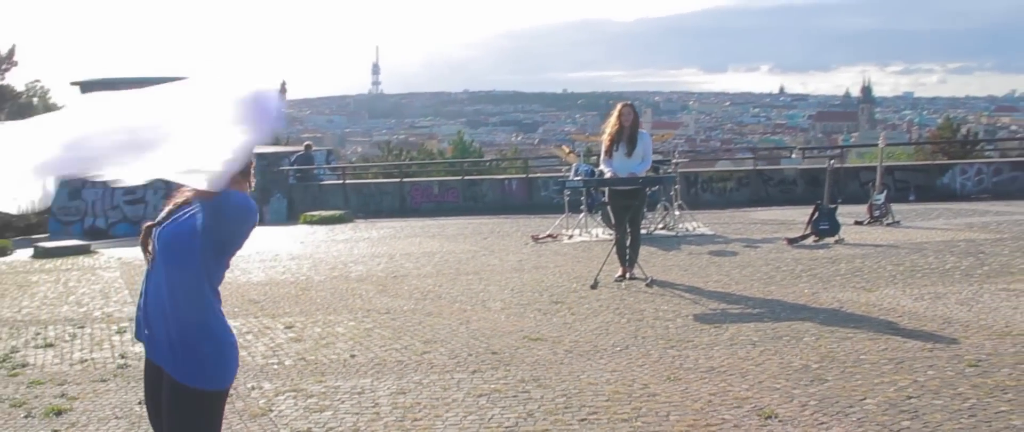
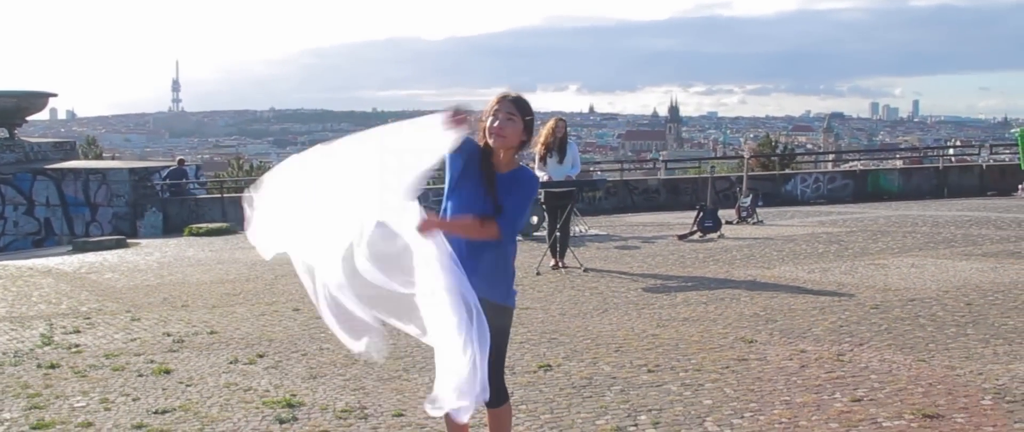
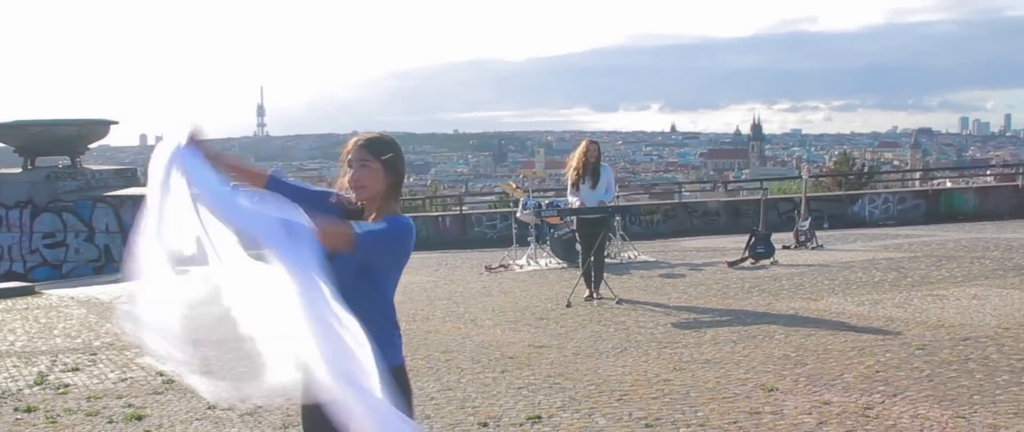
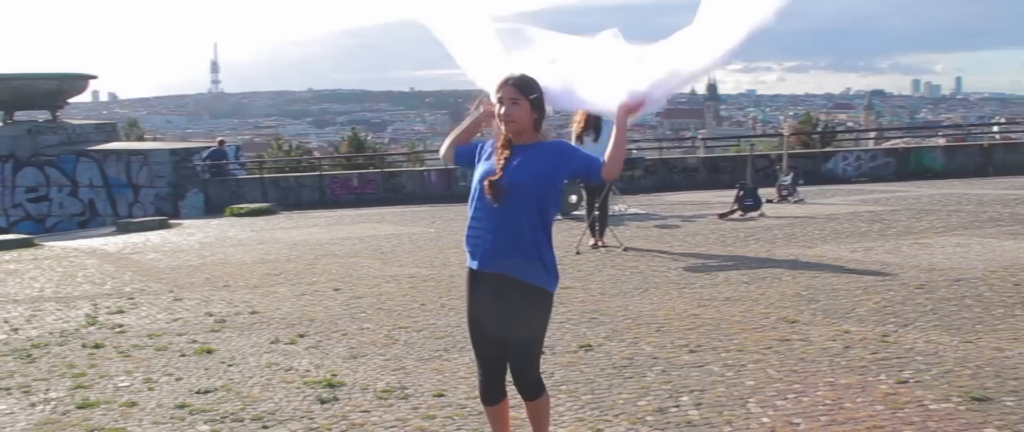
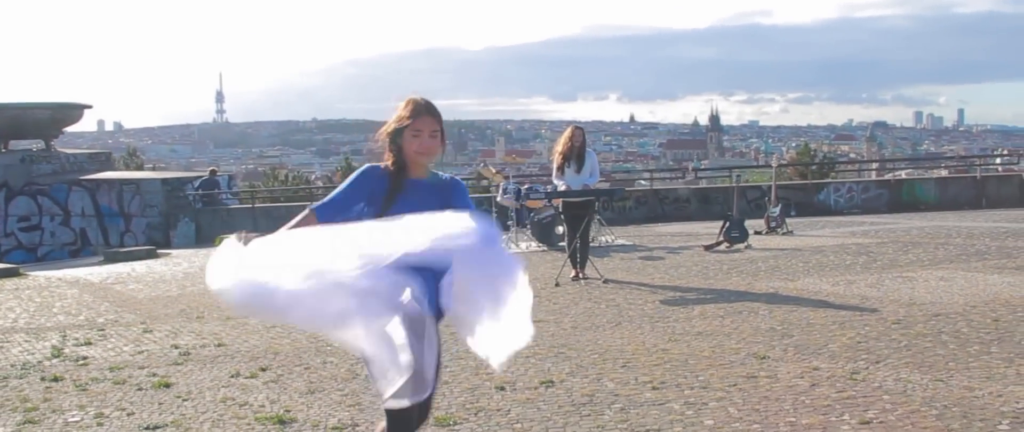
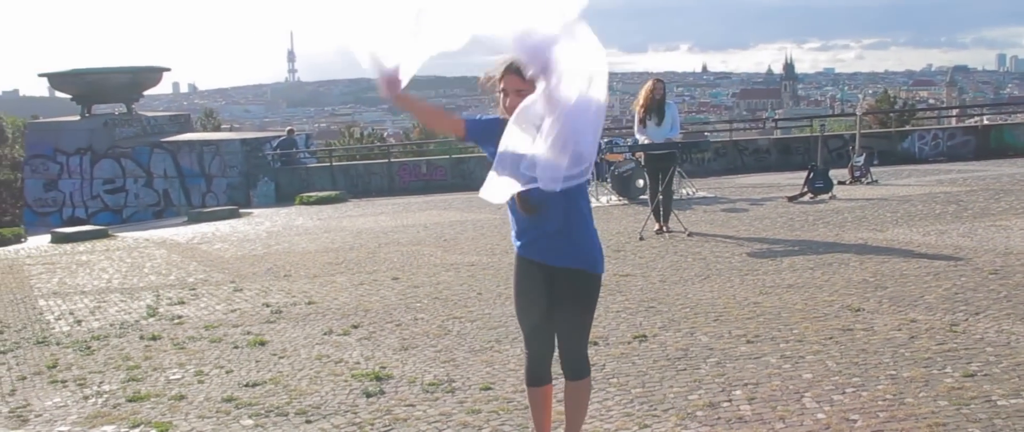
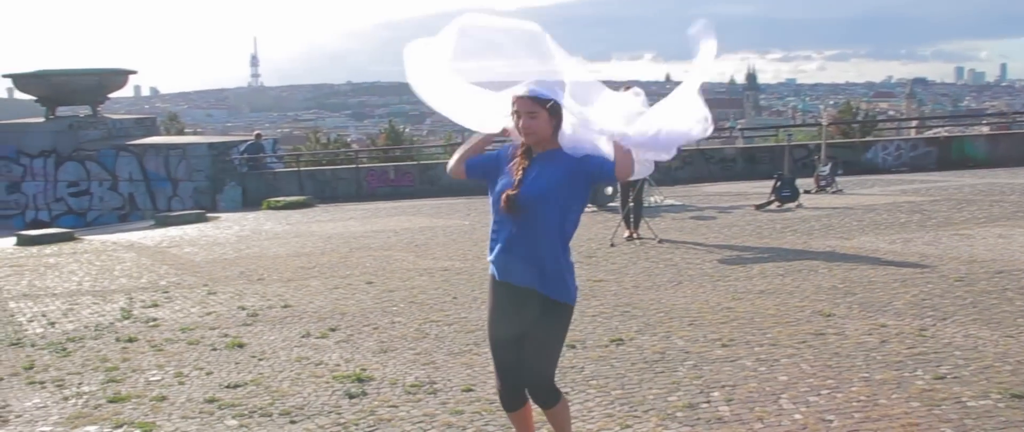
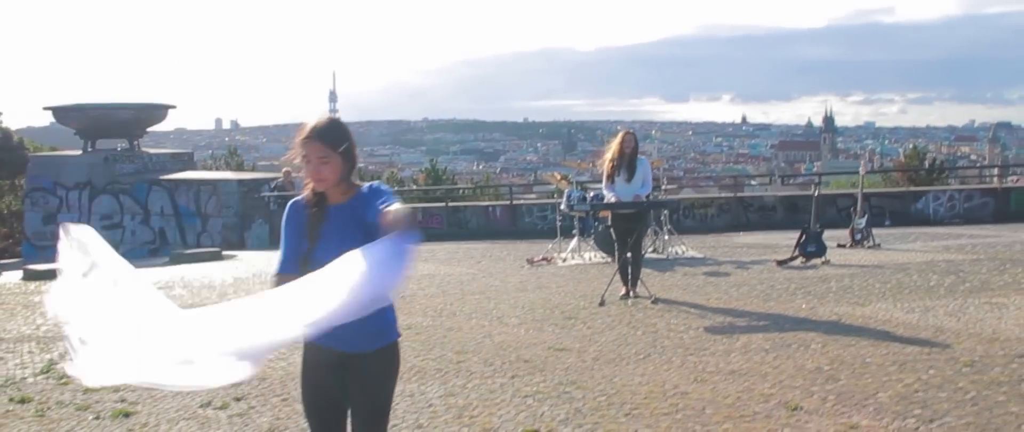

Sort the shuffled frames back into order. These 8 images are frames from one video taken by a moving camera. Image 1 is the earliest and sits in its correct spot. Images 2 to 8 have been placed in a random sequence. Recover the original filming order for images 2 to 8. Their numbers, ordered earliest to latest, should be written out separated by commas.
8, 3, 5, 2, 4, 7, 6
